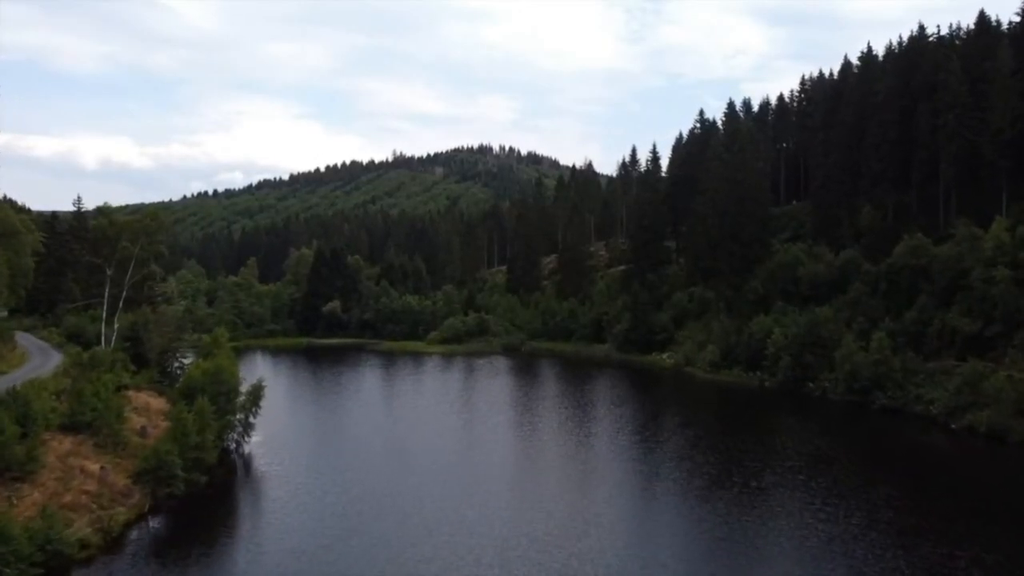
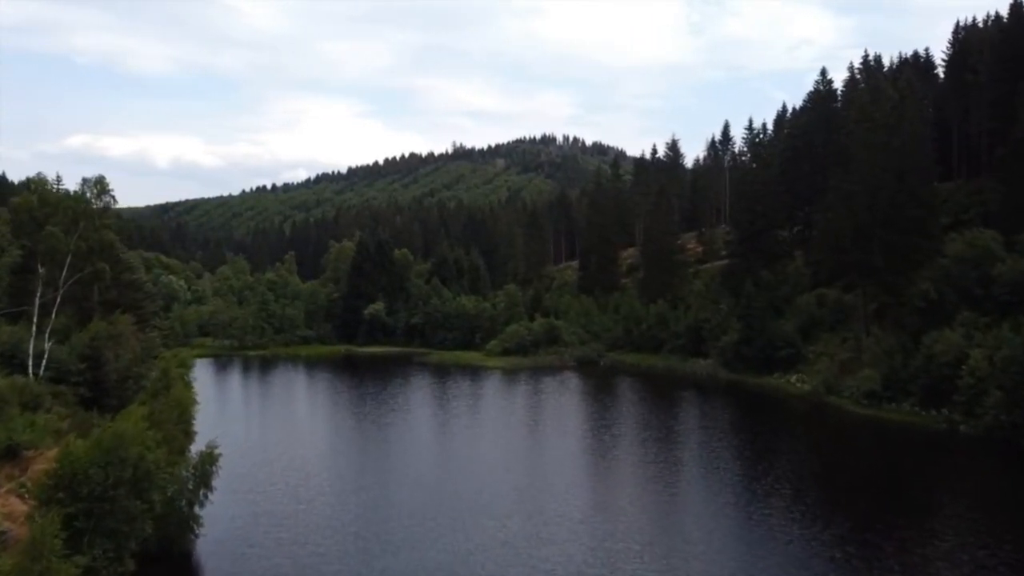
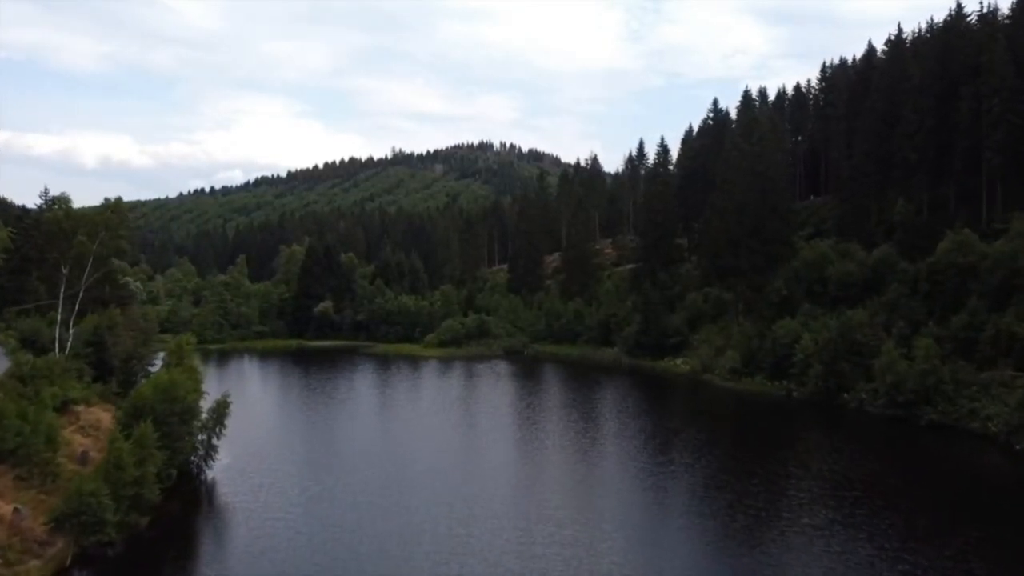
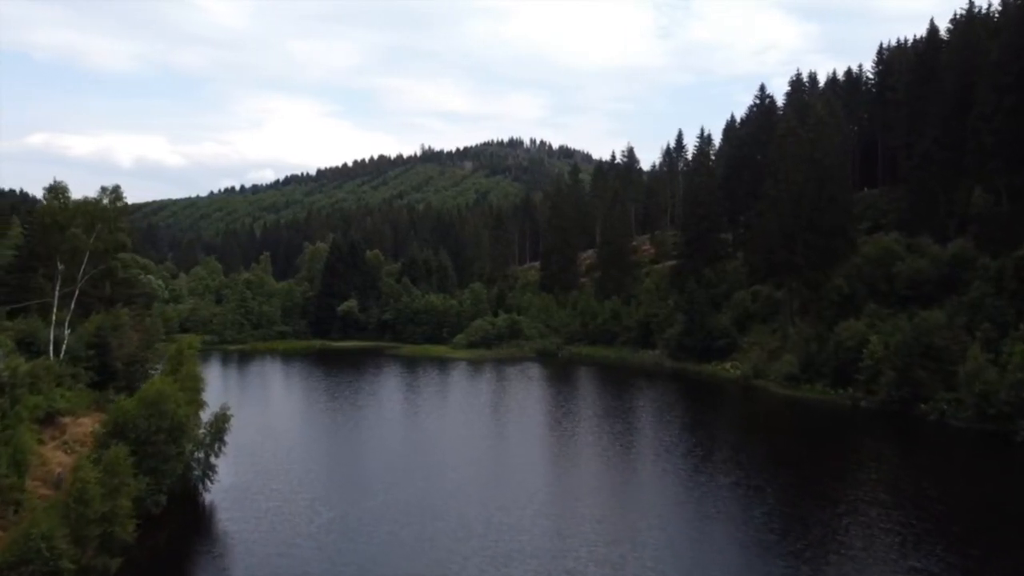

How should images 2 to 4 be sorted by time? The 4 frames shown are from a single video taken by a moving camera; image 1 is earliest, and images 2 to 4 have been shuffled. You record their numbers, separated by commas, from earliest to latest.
3, 4, 2
